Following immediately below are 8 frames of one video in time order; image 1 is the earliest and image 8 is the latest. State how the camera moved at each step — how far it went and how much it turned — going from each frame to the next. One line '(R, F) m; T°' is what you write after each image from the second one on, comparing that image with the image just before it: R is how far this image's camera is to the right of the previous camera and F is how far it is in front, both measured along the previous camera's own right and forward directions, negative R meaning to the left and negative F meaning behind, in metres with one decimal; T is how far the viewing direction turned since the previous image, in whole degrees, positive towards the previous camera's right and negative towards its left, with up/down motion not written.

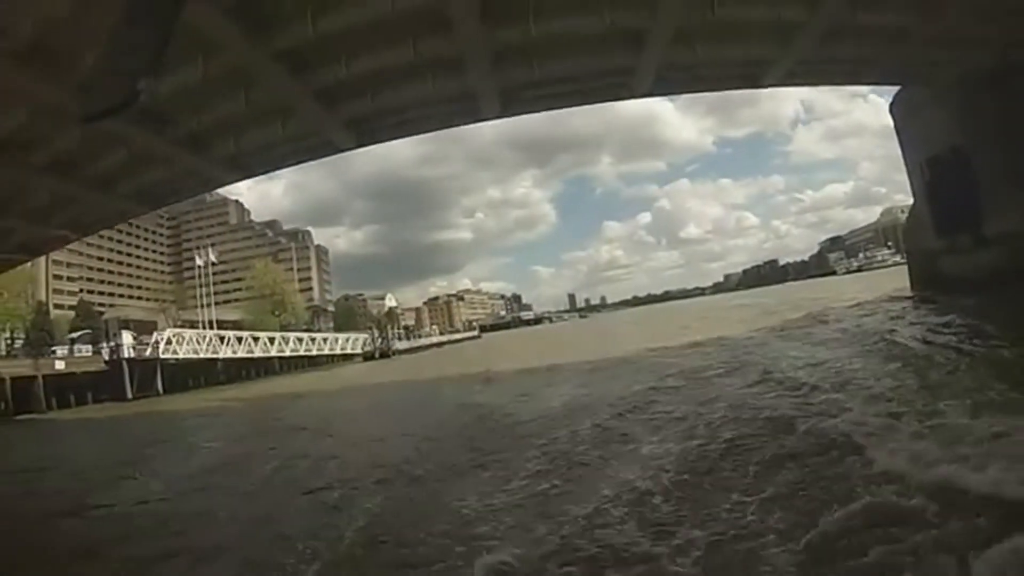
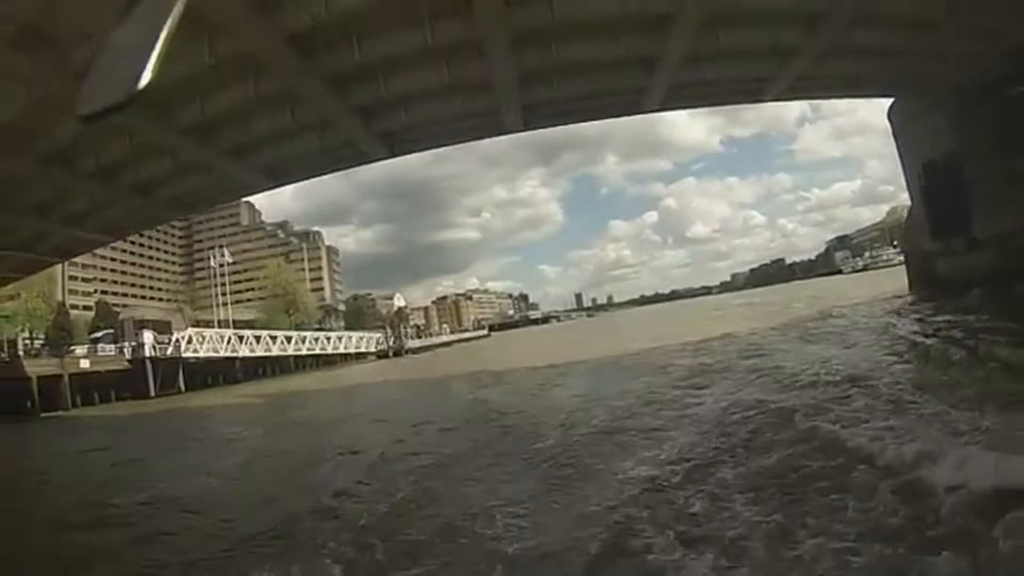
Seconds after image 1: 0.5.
(-0.2, -1.0) m; -1°
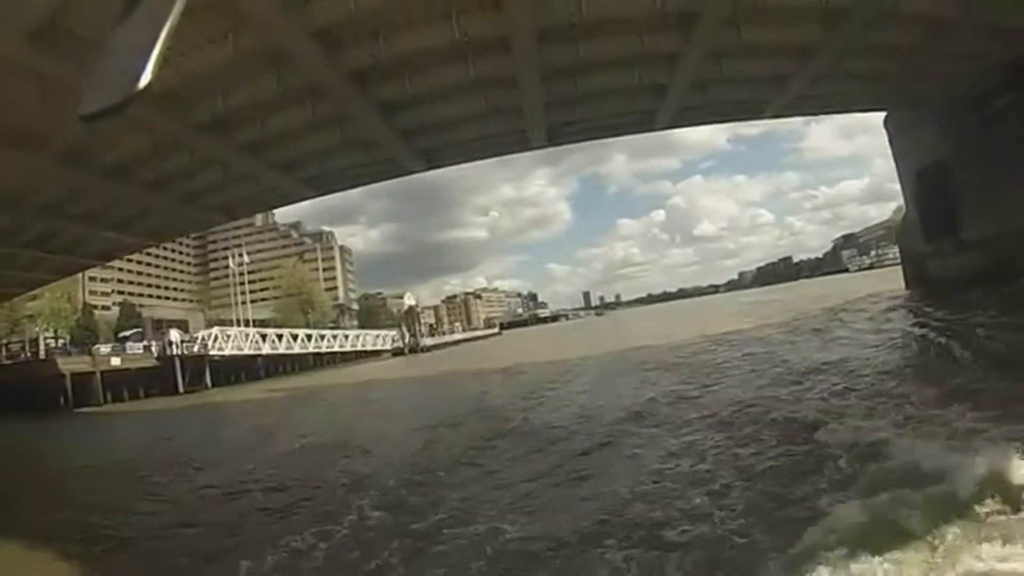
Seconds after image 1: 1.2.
(-0.3, -1.4) m; -1°
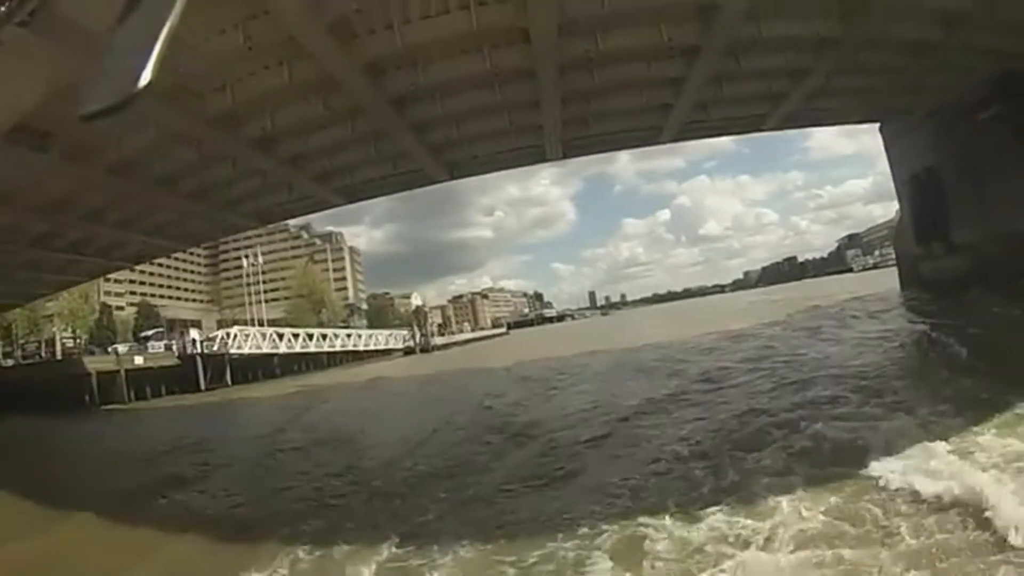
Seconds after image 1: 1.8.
(-0.3, -1.3) m; 0°
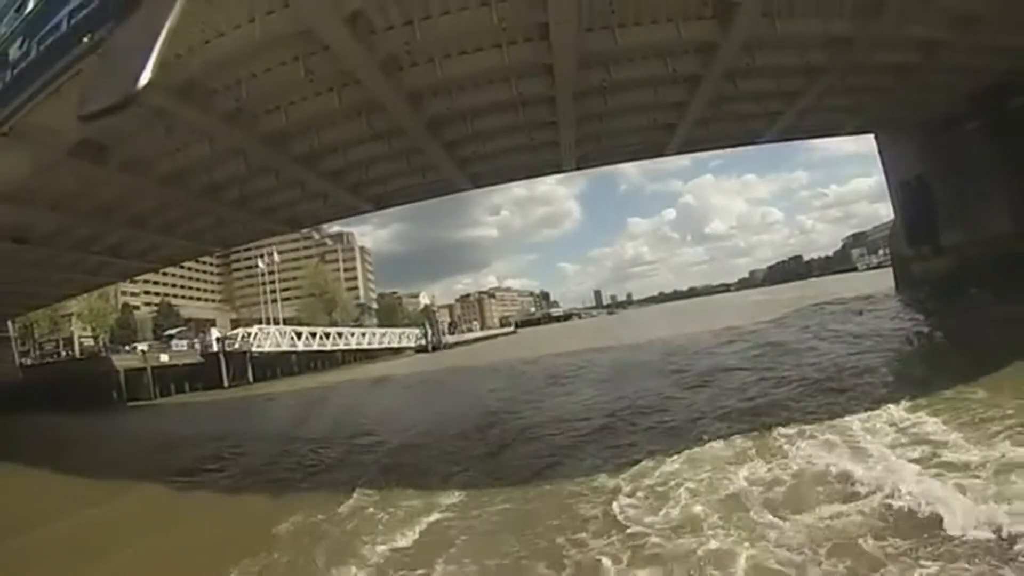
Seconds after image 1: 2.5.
(-0.3, -1.5) m; 0°
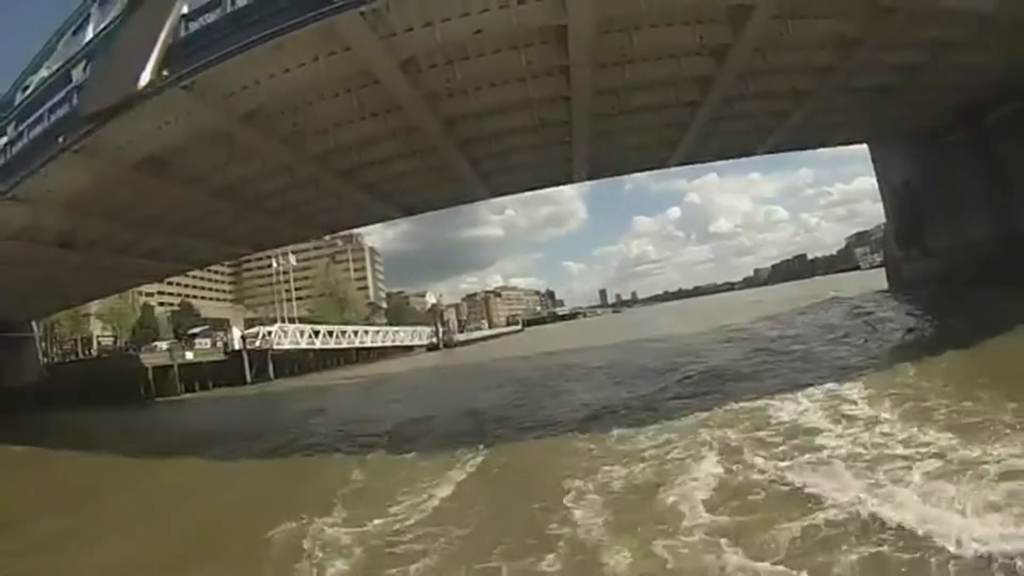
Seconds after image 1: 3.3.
(-0.3, -1.7) m; 0°
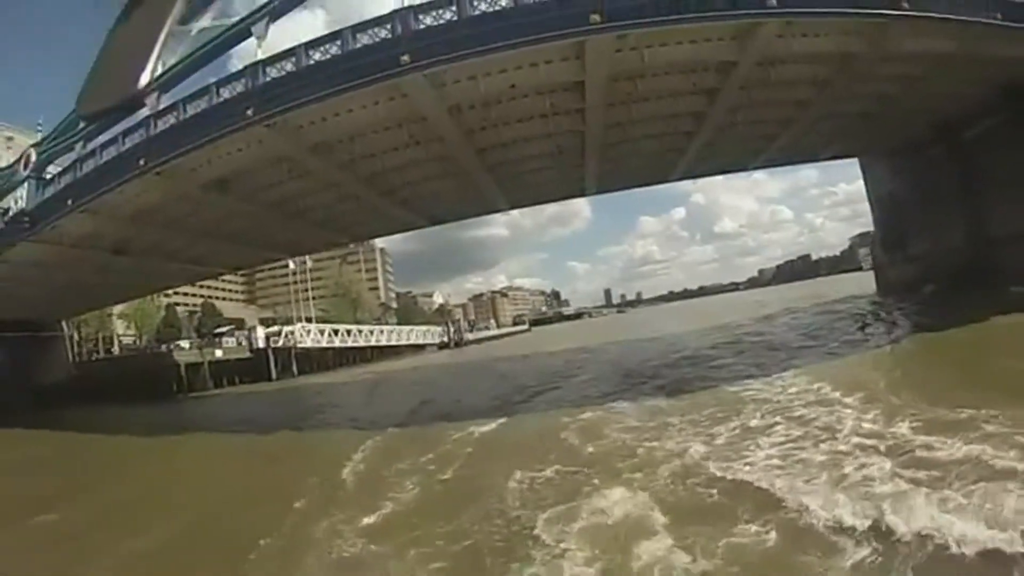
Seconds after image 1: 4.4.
(-0.4, -2.4) m; 0°
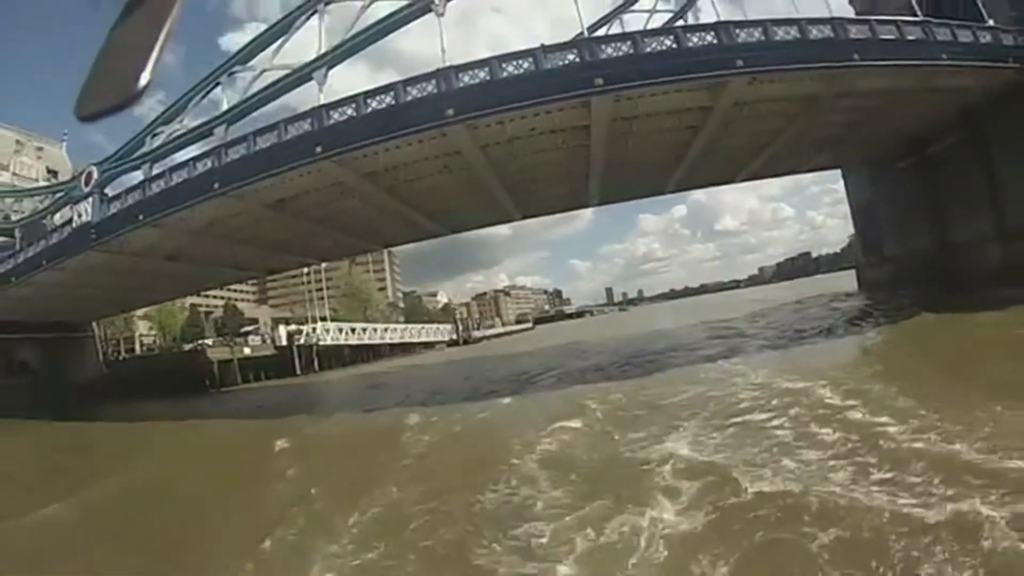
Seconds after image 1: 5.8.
(-0.4, -3.2) m; 0°
